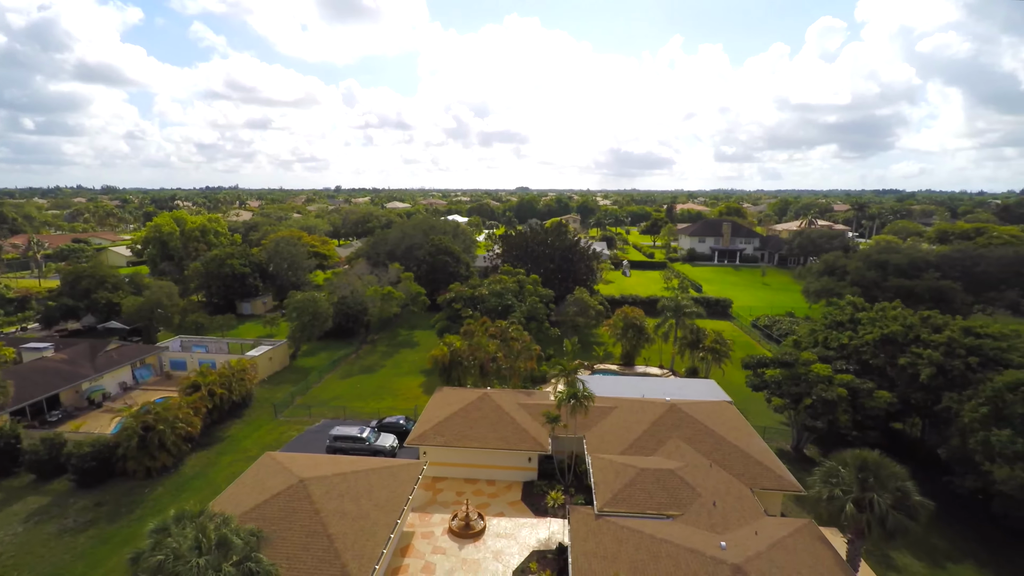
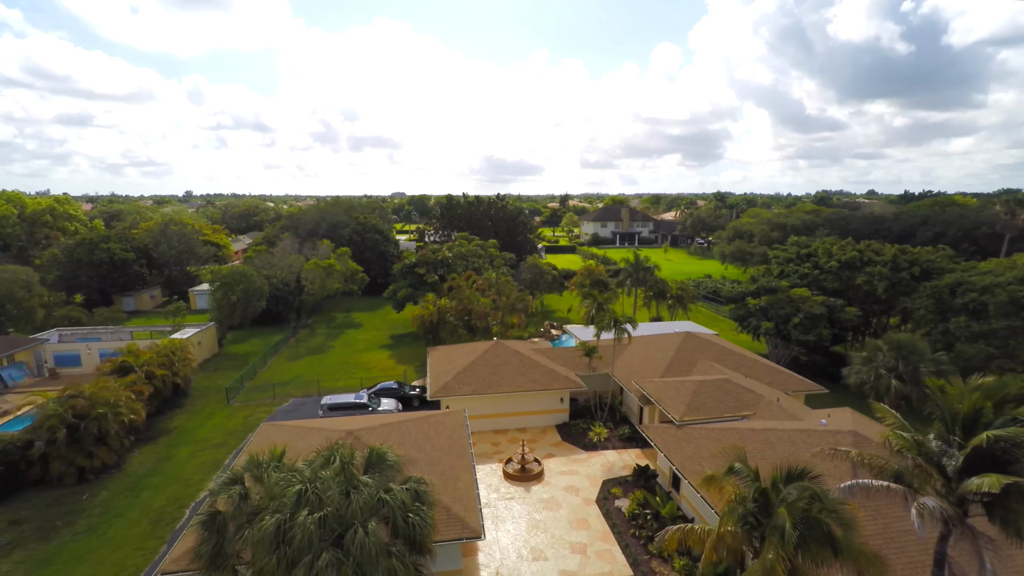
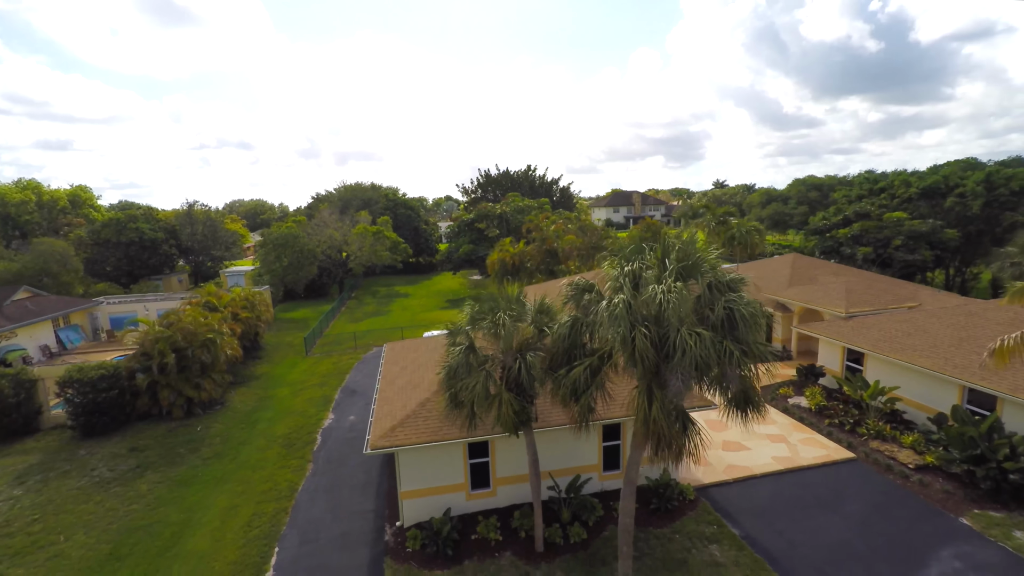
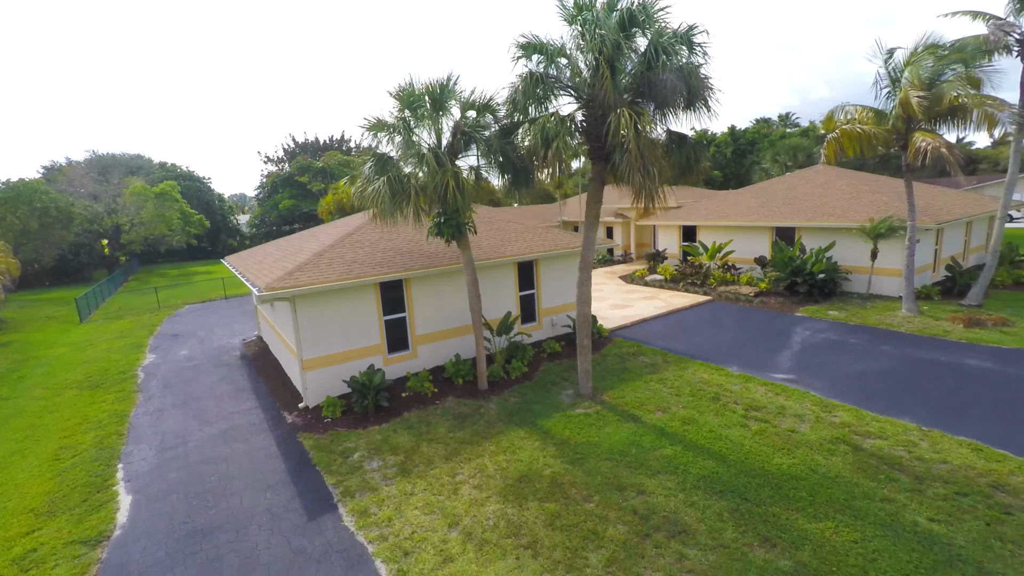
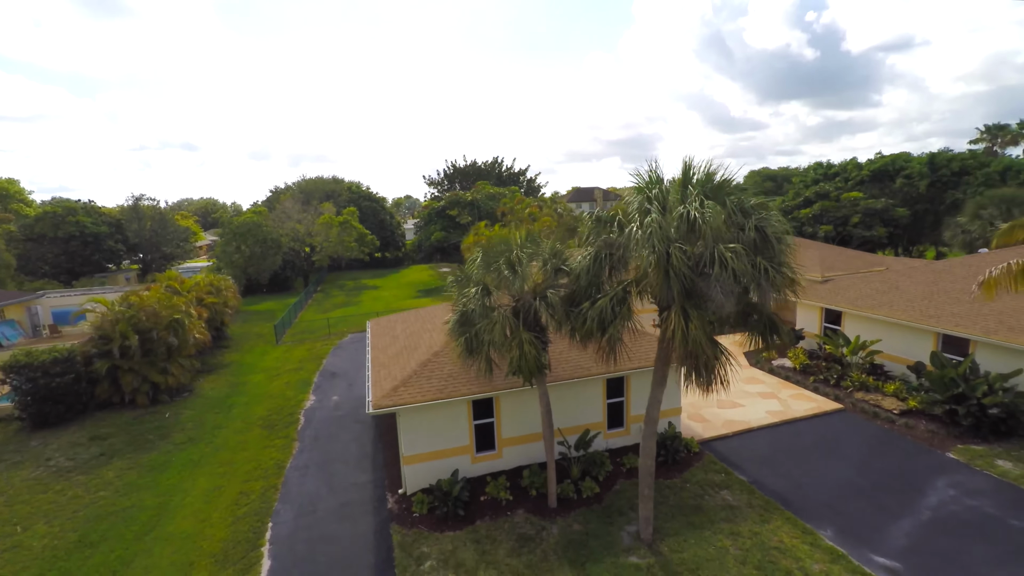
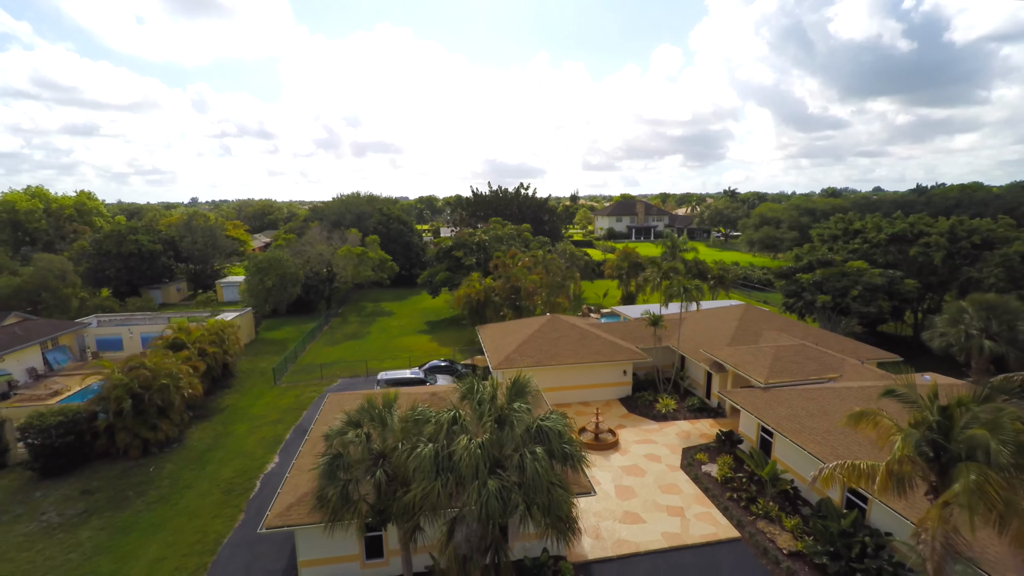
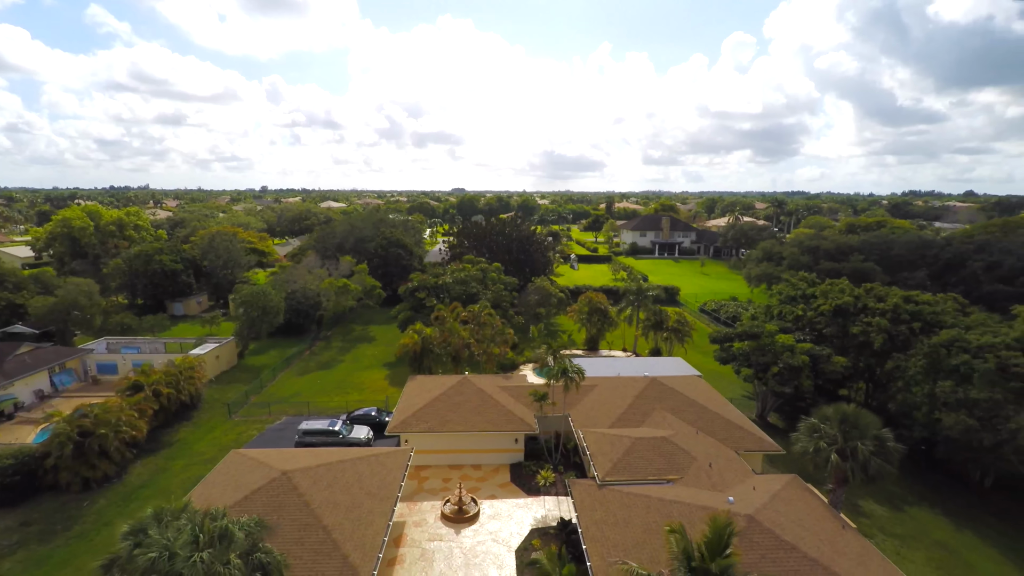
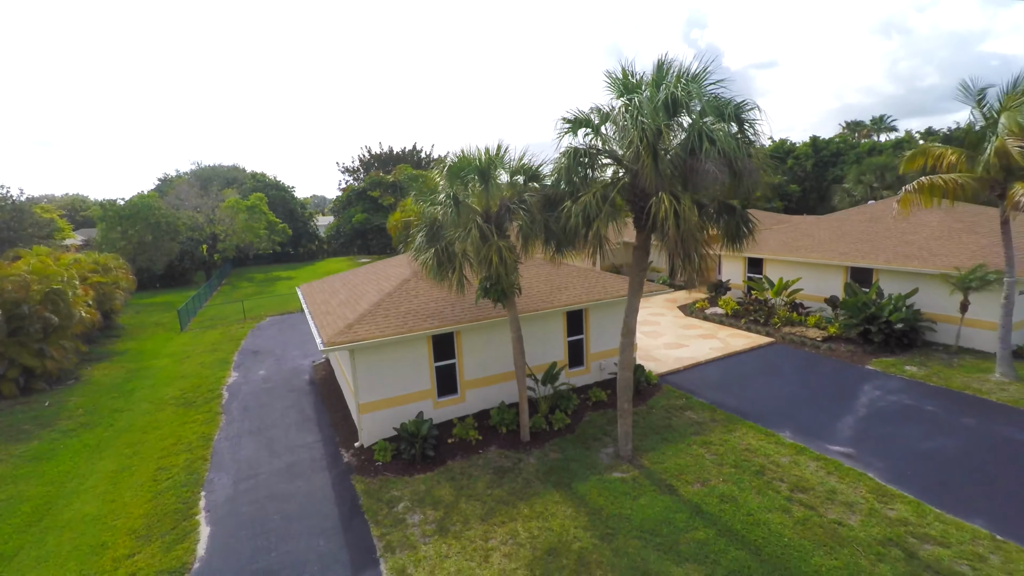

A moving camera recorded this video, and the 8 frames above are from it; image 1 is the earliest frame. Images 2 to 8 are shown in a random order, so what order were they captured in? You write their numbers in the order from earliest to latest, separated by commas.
7, 2, 6, 3, 5, 8, 4
